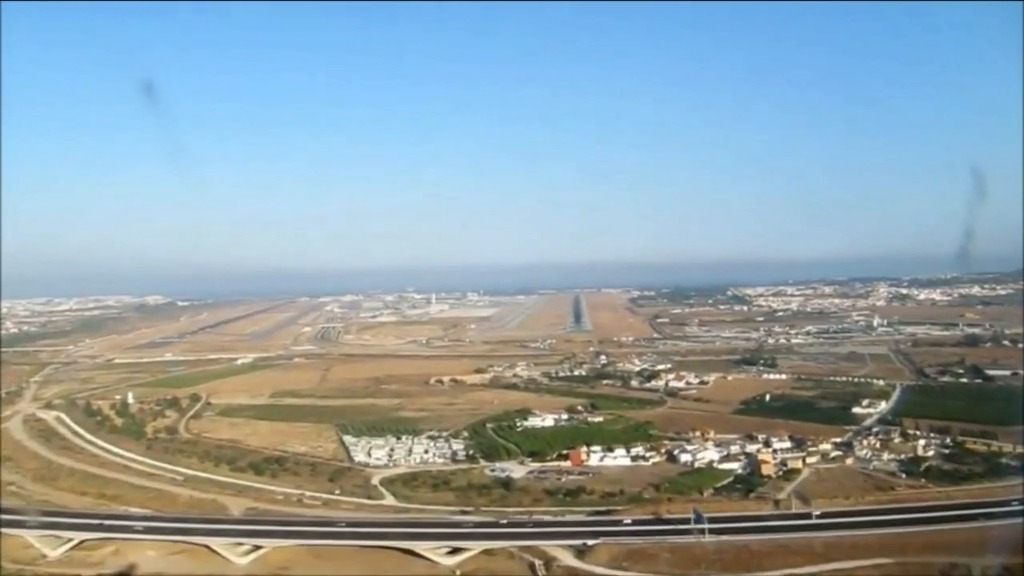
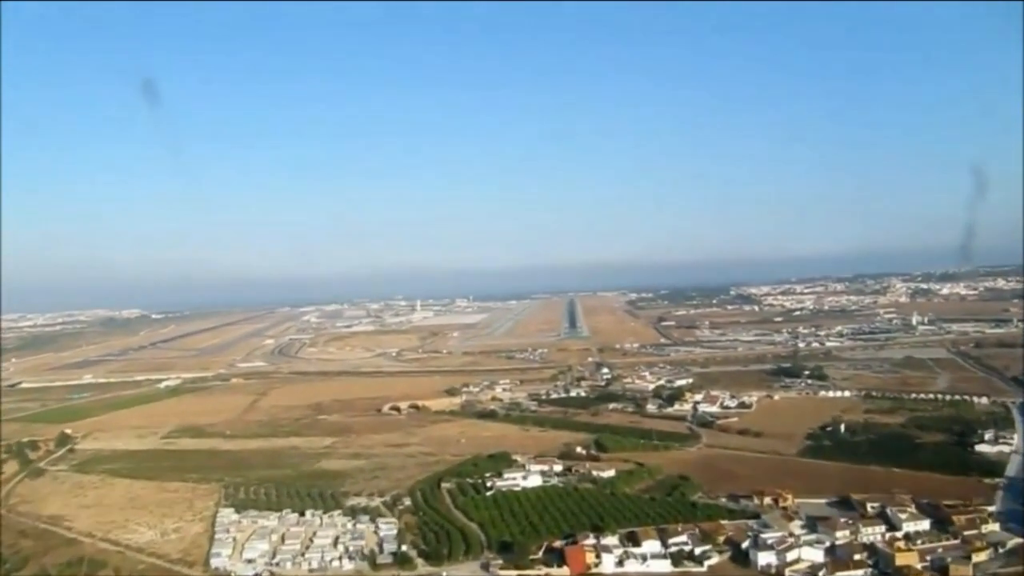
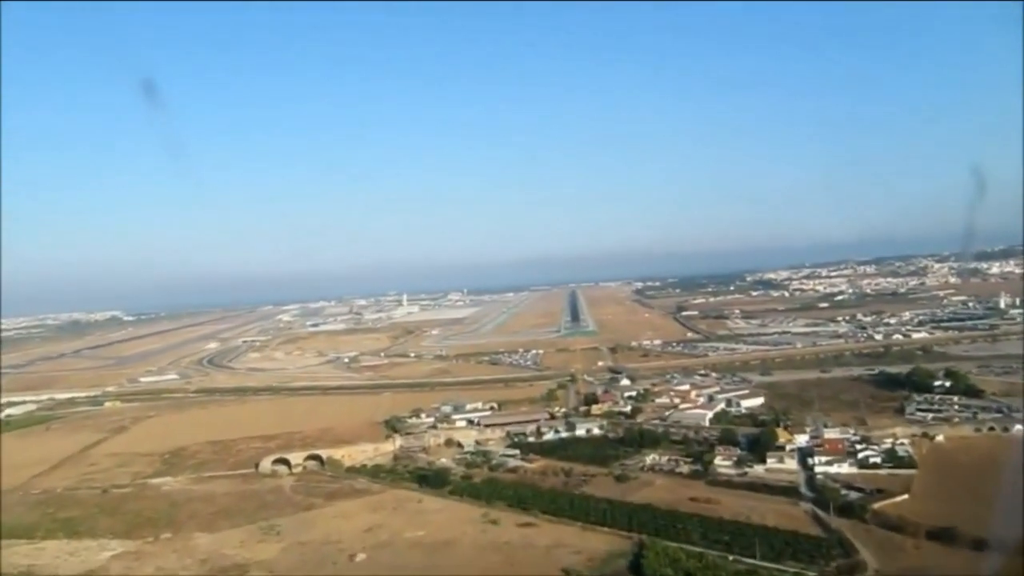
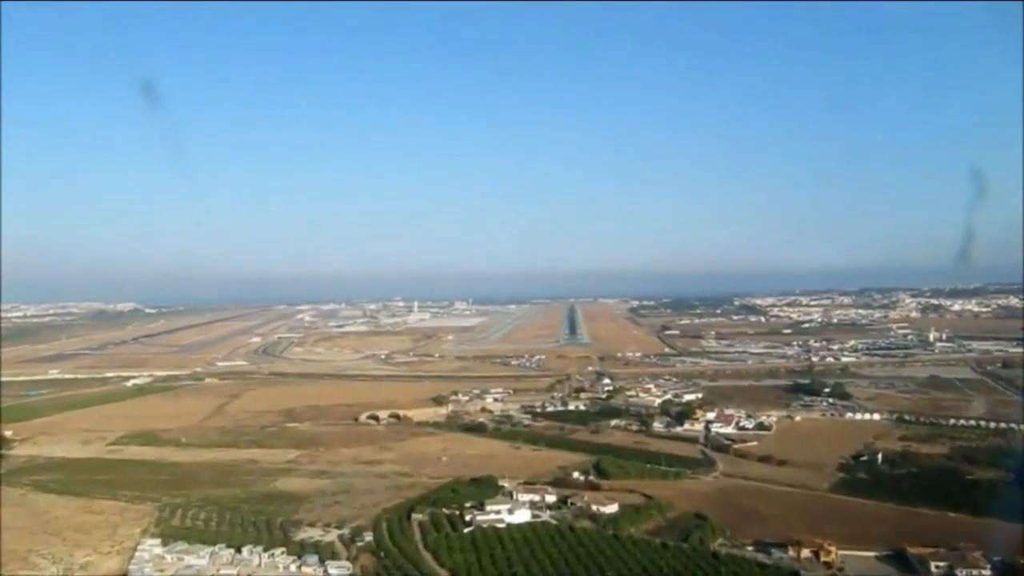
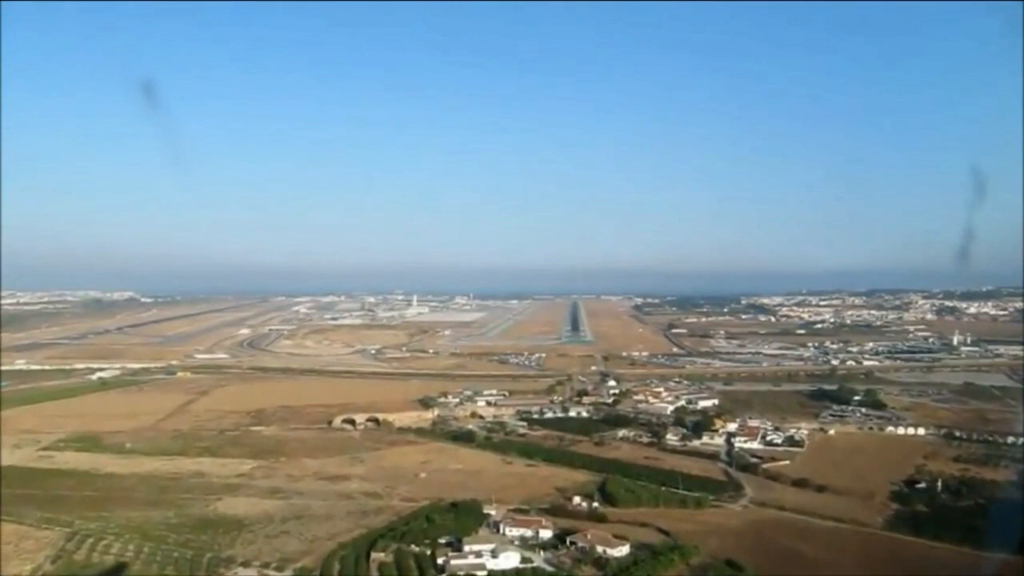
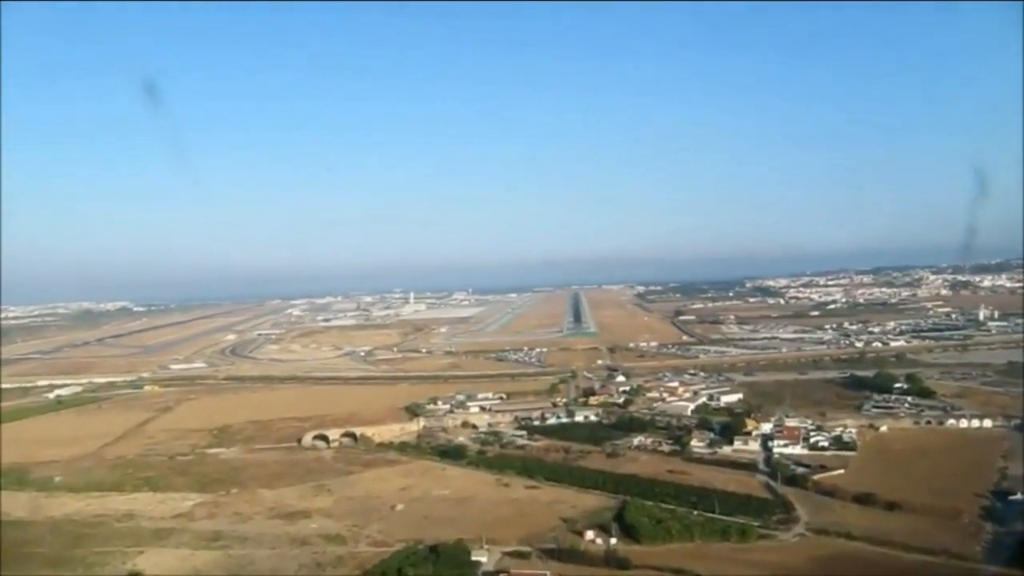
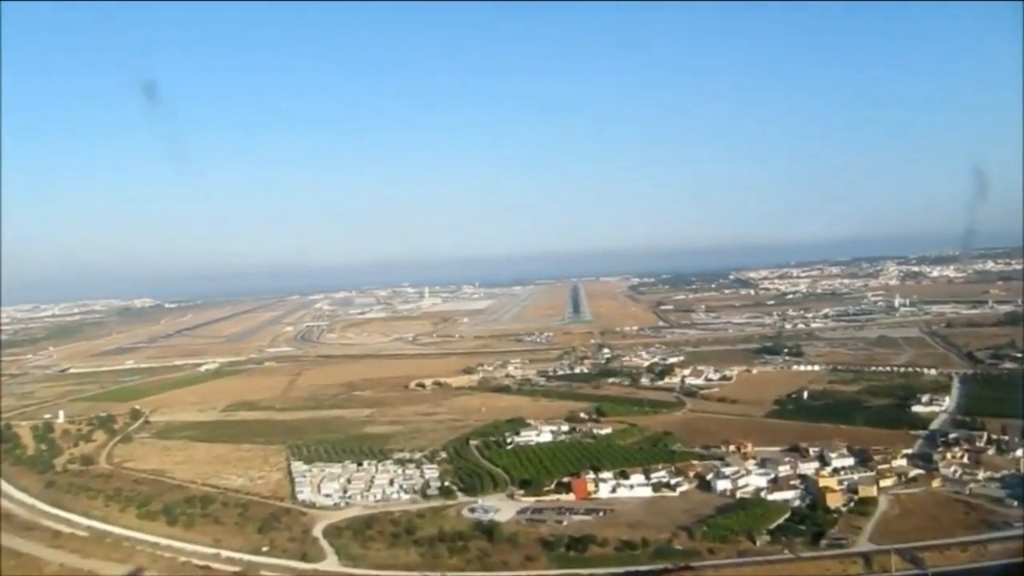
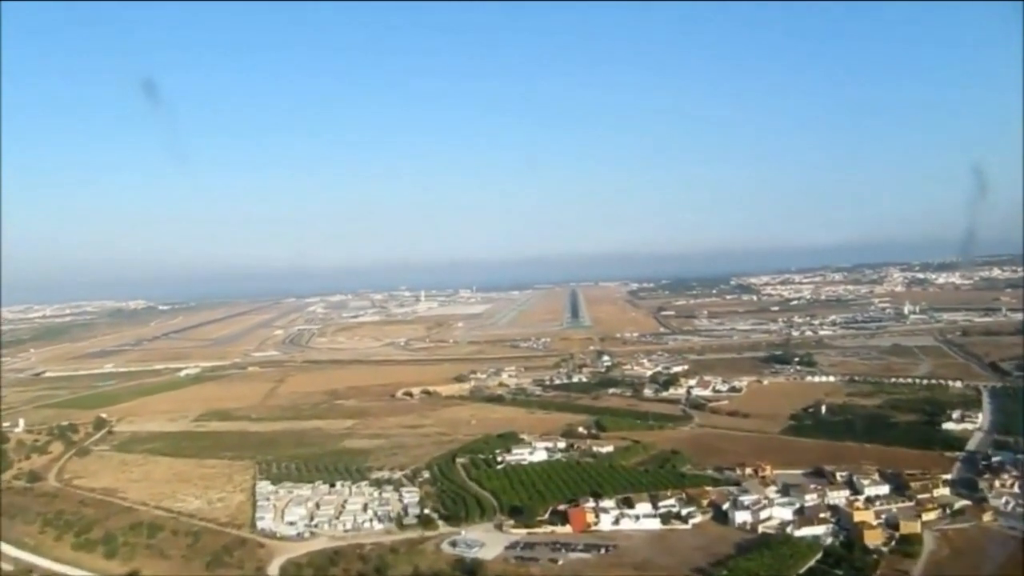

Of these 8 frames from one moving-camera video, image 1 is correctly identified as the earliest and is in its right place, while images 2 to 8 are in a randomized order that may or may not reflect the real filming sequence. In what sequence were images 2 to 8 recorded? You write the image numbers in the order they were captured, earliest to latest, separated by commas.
7, 8, 2, 4, 5, 6, 3
